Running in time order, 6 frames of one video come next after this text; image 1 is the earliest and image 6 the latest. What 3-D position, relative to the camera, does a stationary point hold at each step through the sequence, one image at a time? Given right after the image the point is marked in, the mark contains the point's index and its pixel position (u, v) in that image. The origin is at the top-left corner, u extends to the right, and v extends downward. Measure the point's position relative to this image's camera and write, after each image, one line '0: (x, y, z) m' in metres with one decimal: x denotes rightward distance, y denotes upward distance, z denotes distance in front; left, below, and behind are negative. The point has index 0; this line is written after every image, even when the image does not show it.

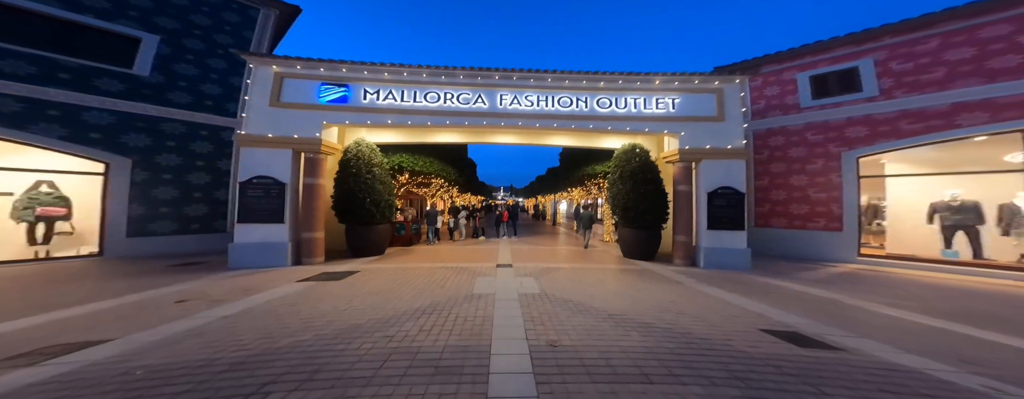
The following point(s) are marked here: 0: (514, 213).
0: (-0.1, -0.8, +14.2) m
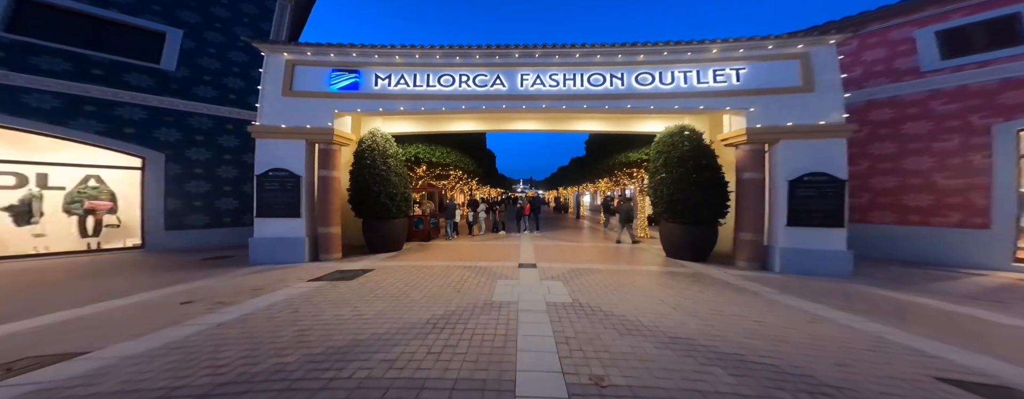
0: (+1.2, -0.4, +13.3) m
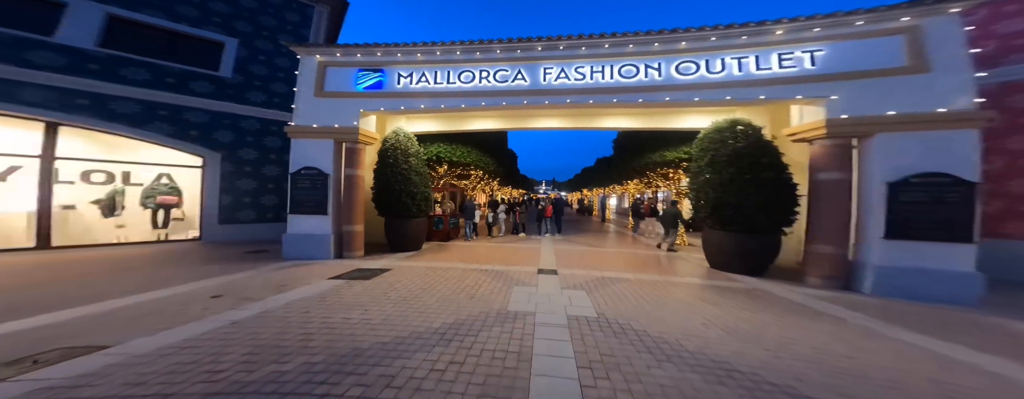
0: (+2.4, -0.4, +12.8) m
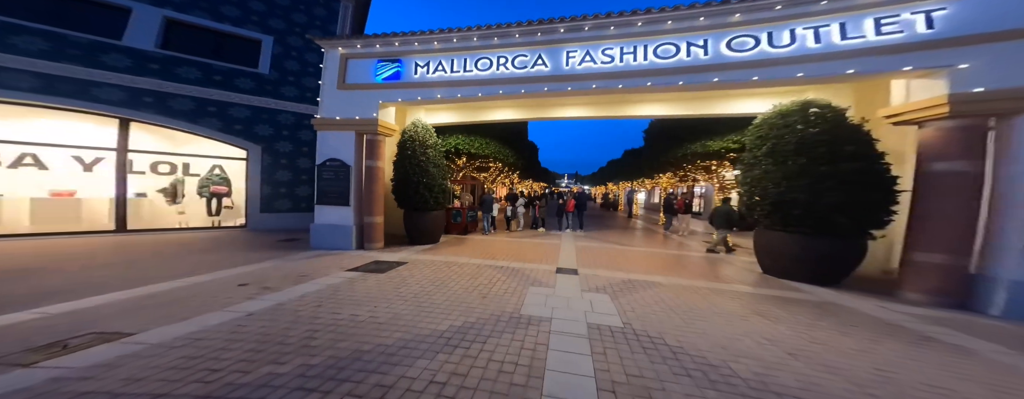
0: (+3.4, -0.1, +12.1) m
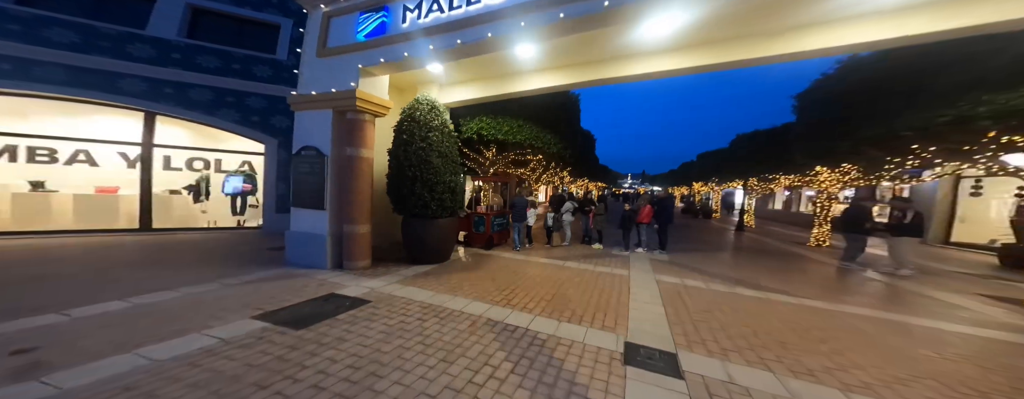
0: (+4.9, -0.3, +8.2) m
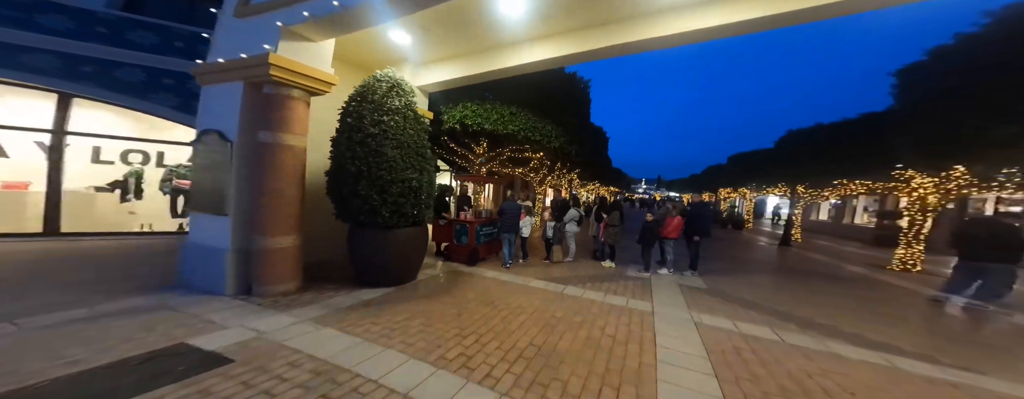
0: (+4.6, -0.5, +6.4) m
